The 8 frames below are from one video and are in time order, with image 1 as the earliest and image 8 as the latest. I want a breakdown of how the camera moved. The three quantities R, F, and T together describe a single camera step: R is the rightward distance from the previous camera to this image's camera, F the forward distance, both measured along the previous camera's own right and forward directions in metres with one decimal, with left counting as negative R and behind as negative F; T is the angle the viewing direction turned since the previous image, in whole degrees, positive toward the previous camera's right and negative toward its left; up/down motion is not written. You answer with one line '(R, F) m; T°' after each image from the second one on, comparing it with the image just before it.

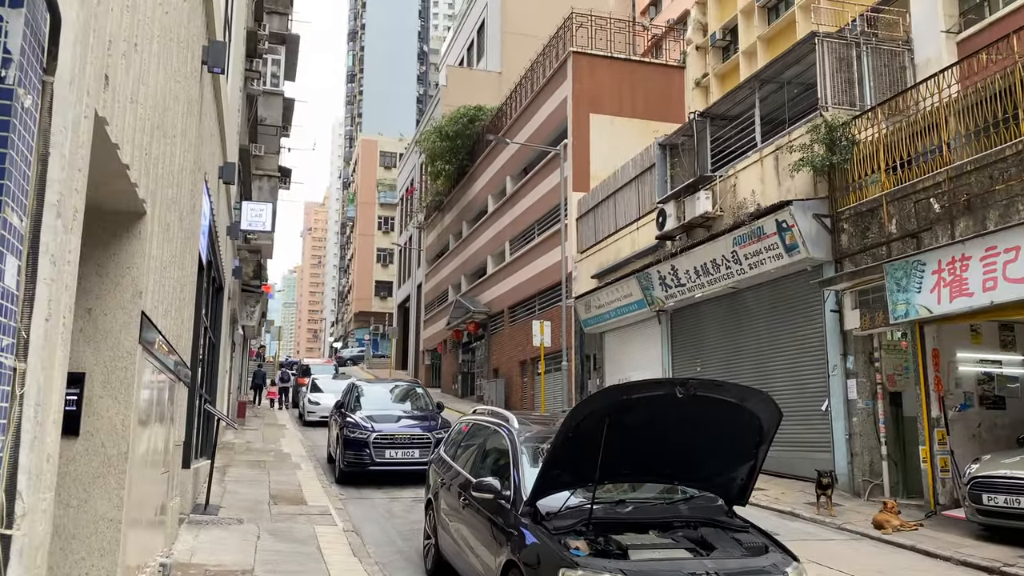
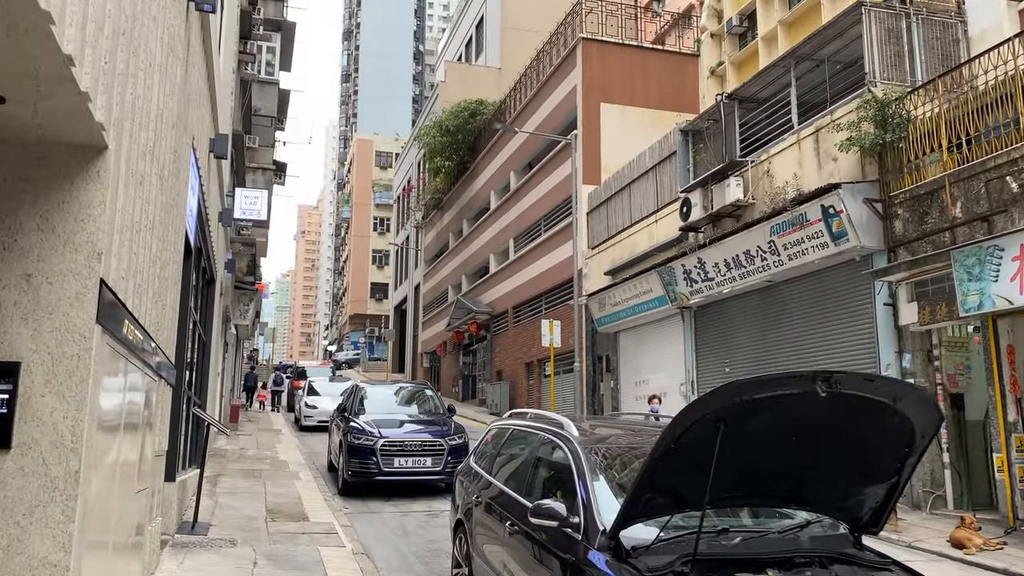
(-0.4, +1.1) m; 0°
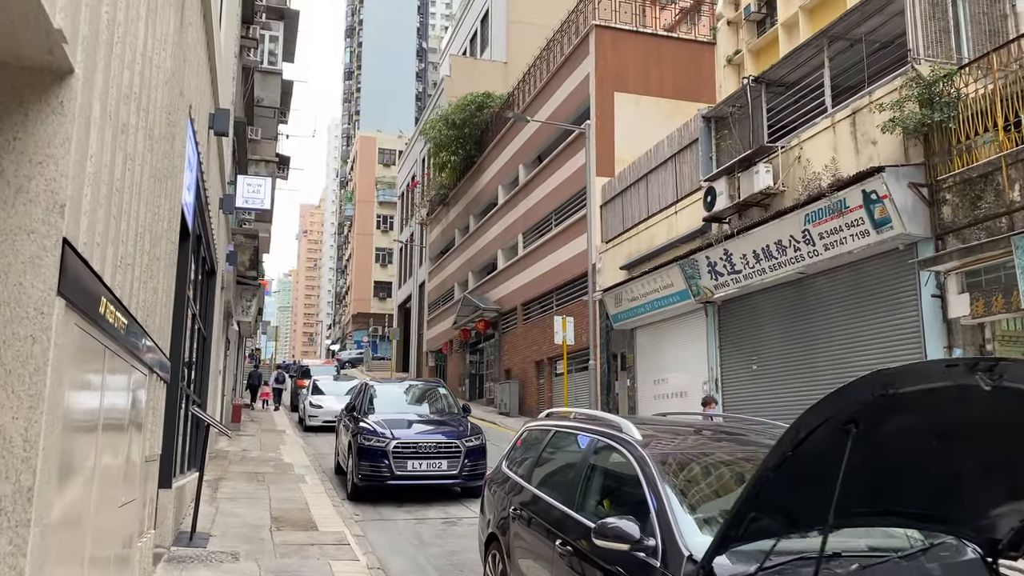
(-0.2, +0.7) m; 0°
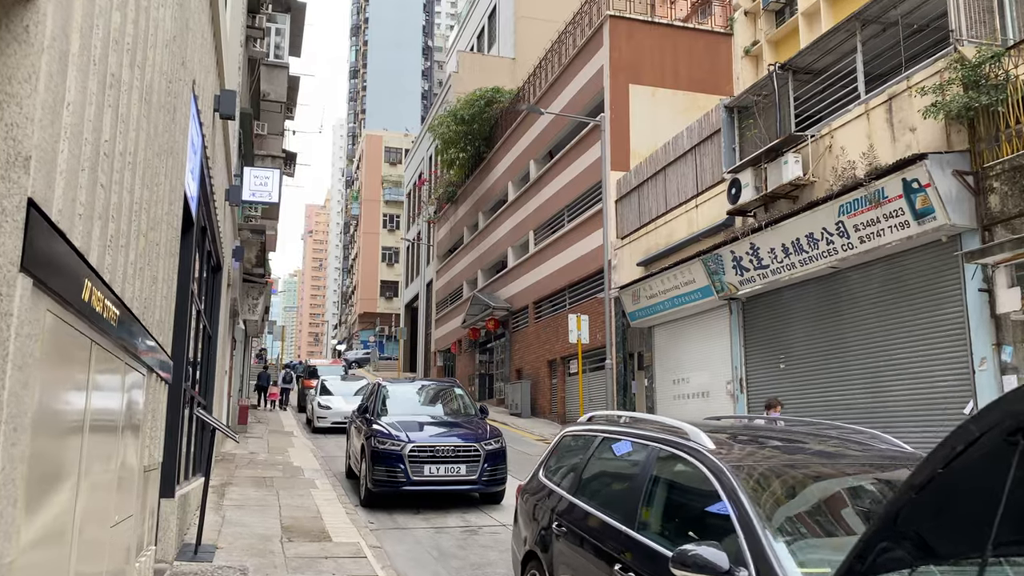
(-0.2, +0.5) m; 0°
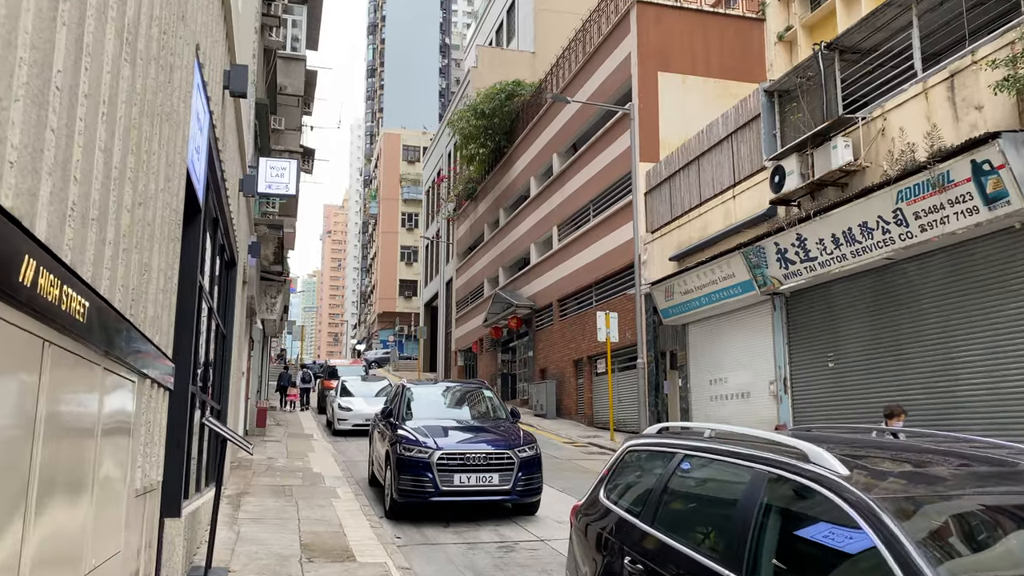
(-0.2, +0.7) m; -1°
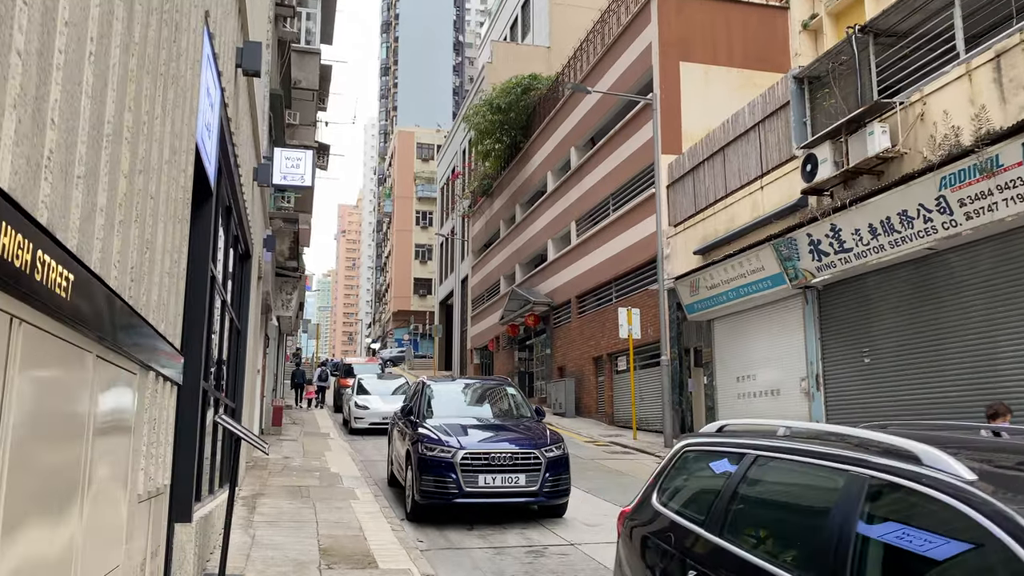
(-0.1, +0.4) m; -1°
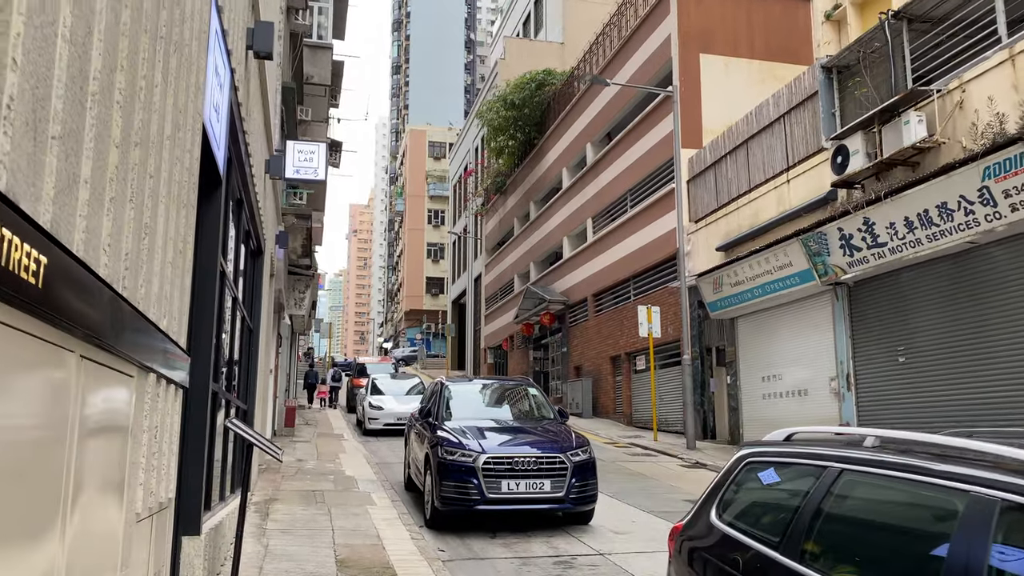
(-0.1, +0.4) m; -1°
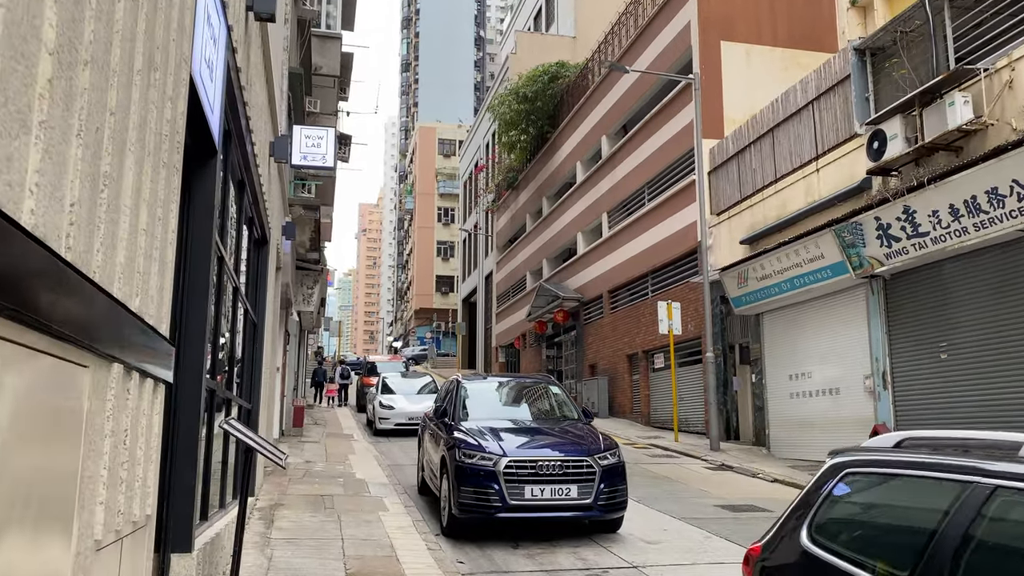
(-0.1, +0.6) m; -1°
